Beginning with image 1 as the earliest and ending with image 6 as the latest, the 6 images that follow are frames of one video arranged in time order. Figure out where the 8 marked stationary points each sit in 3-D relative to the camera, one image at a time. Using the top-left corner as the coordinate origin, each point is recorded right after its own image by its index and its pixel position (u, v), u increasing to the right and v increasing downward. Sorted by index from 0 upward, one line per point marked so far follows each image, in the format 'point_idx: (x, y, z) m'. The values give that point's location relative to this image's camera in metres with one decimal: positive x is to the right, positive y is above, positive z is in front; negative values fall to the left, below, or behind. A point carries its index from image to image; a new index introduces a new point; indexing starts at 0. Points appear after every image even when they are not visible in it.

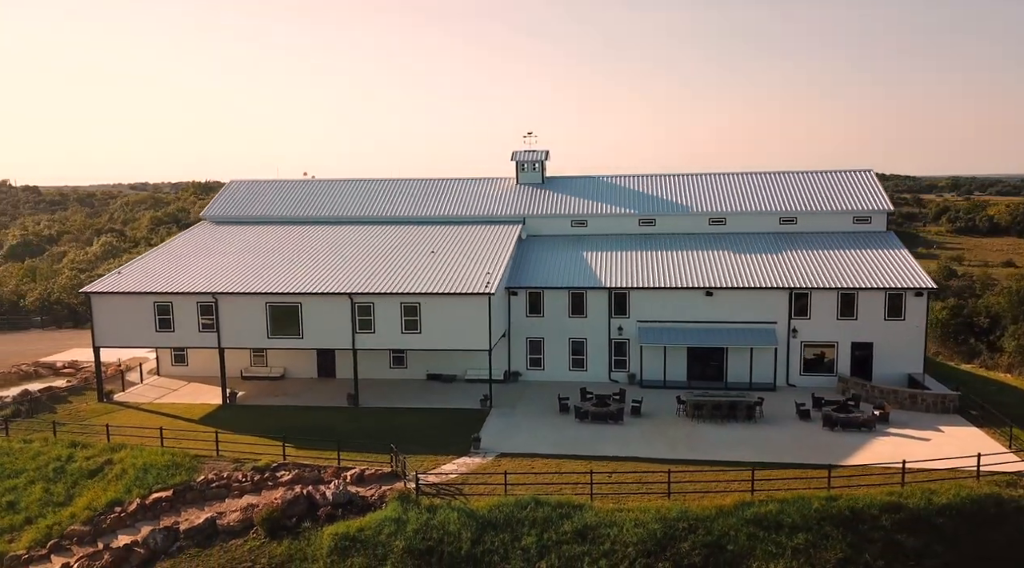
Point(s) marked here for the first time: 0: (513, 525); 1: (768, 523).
0: (0.0, -5.4, +17.2) m
1: (+5.7, -5.3, +17.2) m
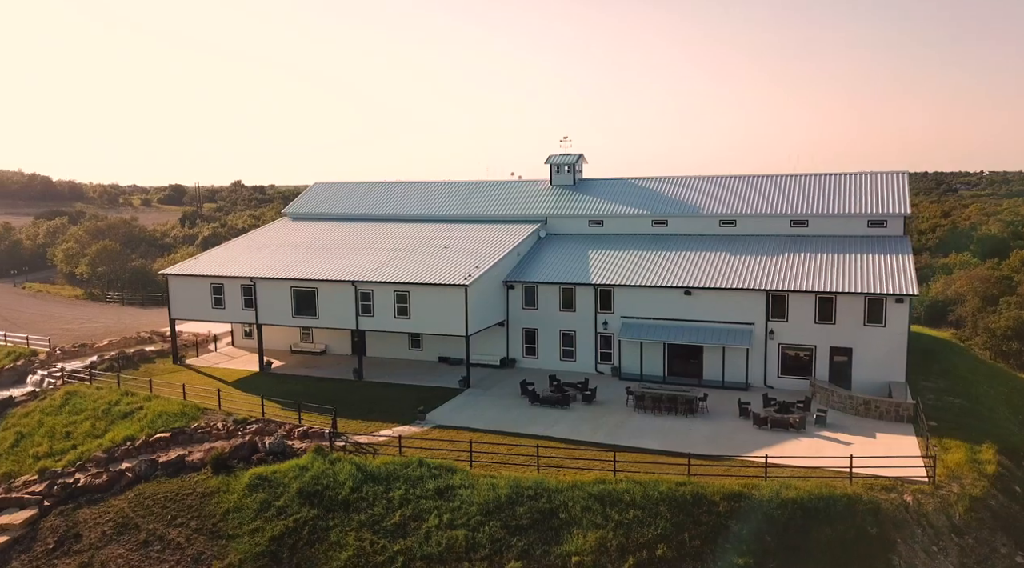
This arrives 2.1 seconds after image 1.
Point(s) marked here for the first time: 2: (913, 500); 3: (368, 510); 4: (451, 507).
0: (-3.2, -5.1, +20.1) m
1: (+2.3, -5.2, +18.7) m
2: (+9.7, -5.2, +18.6) m
3: (-3.6, -5.7, +19.2) m
4: (-1.5, -5.5, +19.0) m
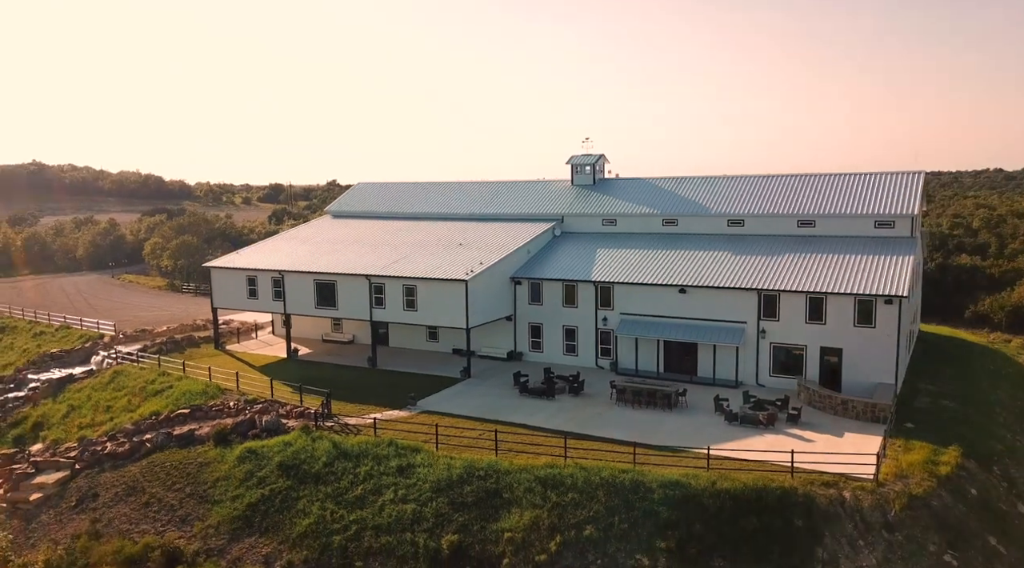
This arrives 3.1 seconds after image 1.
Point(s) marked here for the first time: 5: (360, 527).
0: (-4.3, -4.9, +21.9) m
1: (+1.0, -5.1, +19.8) m
2: (+8.3, -5.2, +18.8) m
3: (-4.8, -5.5, +21.0) m
4: (-2.8, -5.3, +20.5) m
5: (-3.9, -6.2, +19.4) m
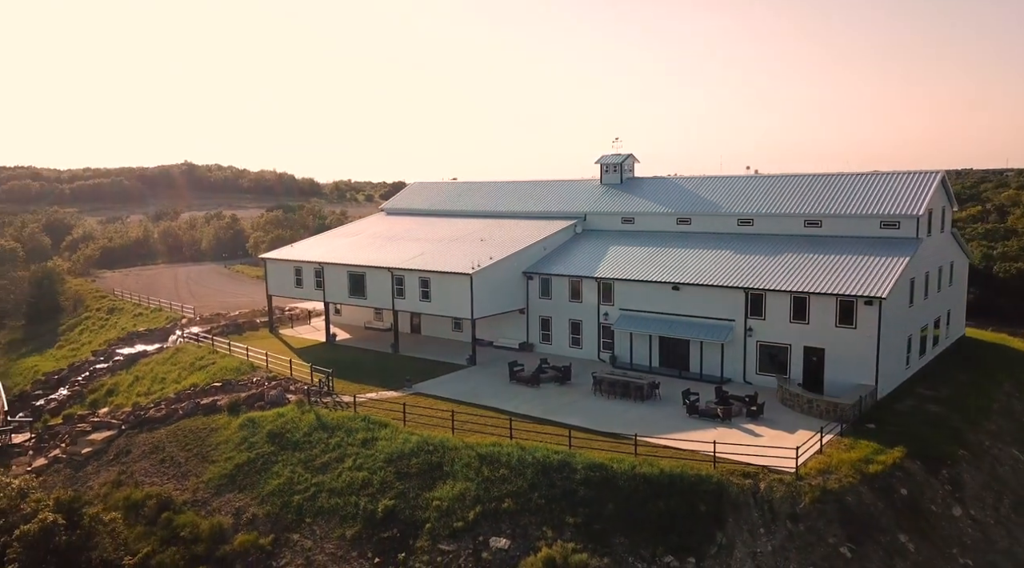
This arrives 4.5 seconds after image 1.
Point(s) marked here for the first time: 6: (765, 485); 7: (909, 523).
0: (-5.6, -4.6, +24.4) m
1: (-0.7, -4.9, +21.6) m
2: (+6.4, -5.1, +19.4) m
3: (-6.3, -5.1, +23.7) m
4: (-4.3, -5.0, +22.9) m
5: (-5.6, -5.9, +21.9) m
6: (+6.4, -5.1, +19.5) m
7: (+9.8, -5.9, +19.0) m
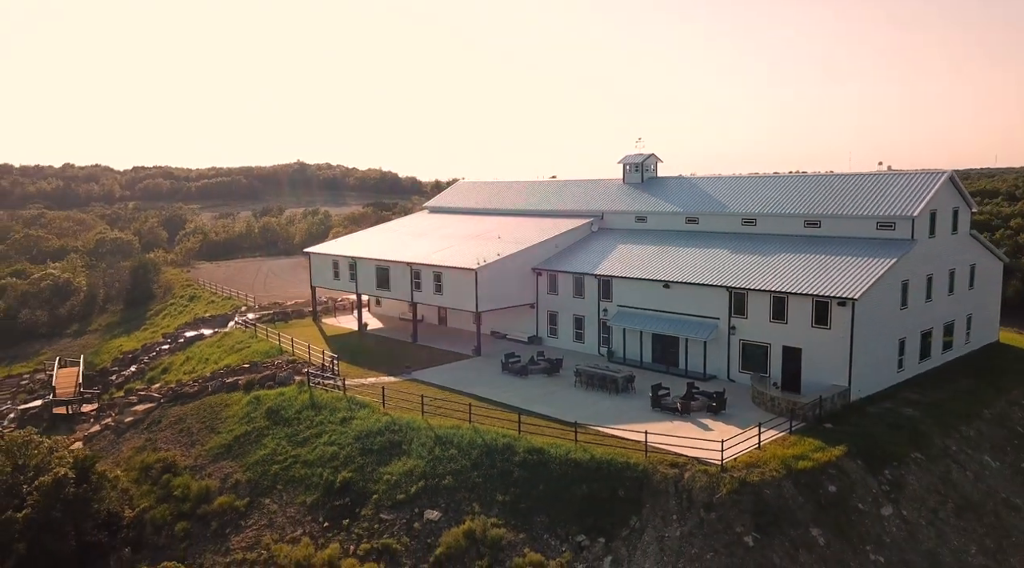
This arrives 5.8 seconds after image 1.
0: (-6.6, -4.3, +26.8) m
1: (-2.1, -4.7, +23.3) m
2: (+4.6, -5.1, +20.2) m
3: (-7.4, -4.8, +26.1) m
4: (-5.5, -4.8, +25.1) m
5: (-6.9, -5.6, +24.3) m
6: (+4.6, -5.0, +20.3) m
7: (+7.9, -5.9, +19.3) m
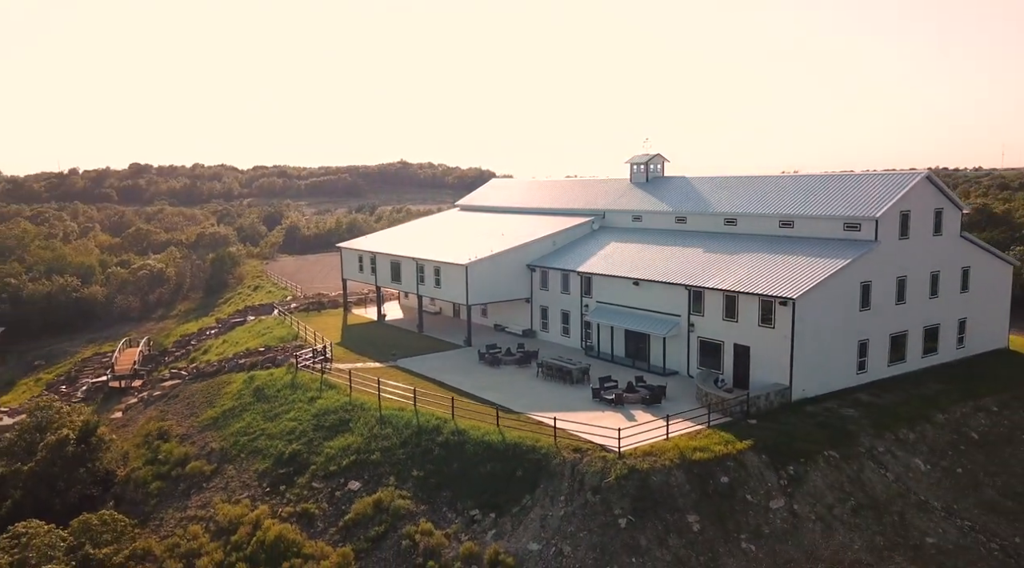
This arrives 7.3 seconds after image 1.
0: (-8.2, -4.0, +29.5) m
1: (-4.2, -4.5, +25.4) m
2: (+2.0, -5.0, +21.5) m
3: (-9.0, -4.5, +28.9) m
4: (-7.4, -4.5, +27.6) m
5: (-8.9, -5.3, +27.1) m
6: (+2.0, -4.9, +21.5) m
7: (+5.1, -5.9, +20.1) m
